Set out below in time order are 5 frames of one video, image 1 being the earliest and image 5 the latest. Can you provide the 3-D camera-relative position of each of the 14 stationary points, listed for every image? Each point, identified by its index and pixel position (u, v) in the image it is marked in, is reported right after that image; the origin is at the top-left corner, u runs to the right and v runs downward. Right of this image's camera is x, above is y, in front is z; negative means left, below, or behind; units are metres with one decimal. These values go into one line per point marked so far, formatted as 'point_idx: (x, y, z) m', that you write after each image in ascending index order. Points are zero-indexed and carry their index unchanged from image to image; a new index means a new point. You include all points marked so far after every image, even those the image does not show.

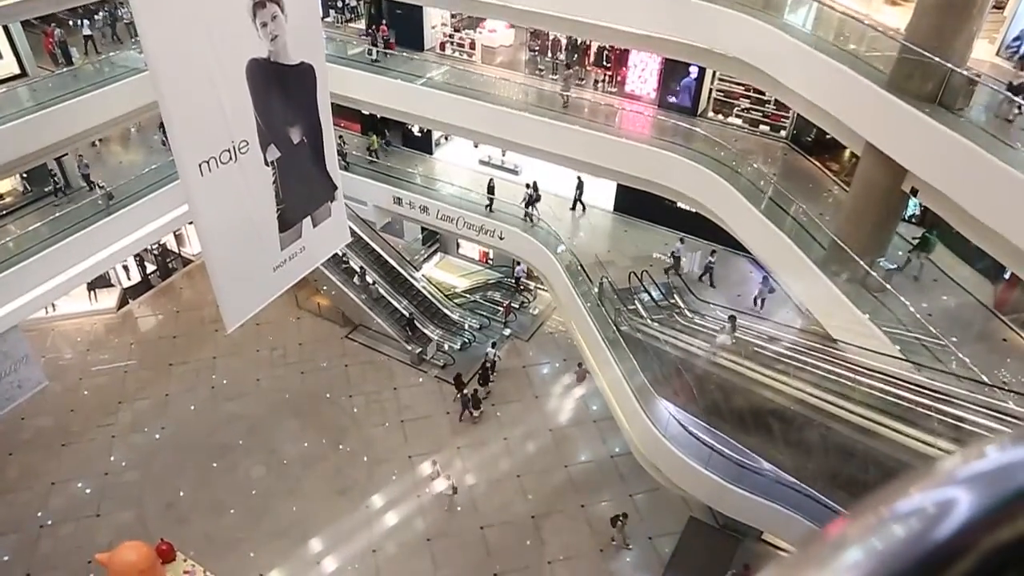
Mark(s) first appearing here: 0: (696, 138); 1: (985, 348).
0: (+3.0, +2.5, +11.6) m
1: (+5.3, -0.7, +7.9) m
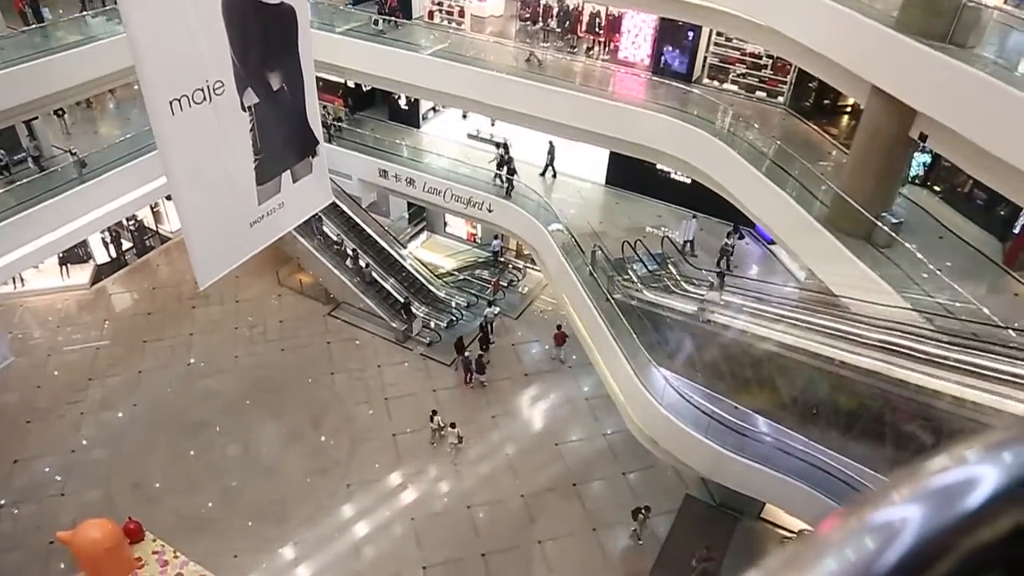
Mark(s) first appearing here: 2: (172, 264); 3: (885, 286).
0: (+2.9, +3.0, +11.3) m
1: (+5.2, -0.2, +7.5) m
2: (-7.8, +0.5, +16.1) m
3: (+4.2, 0.0, +7.8) m
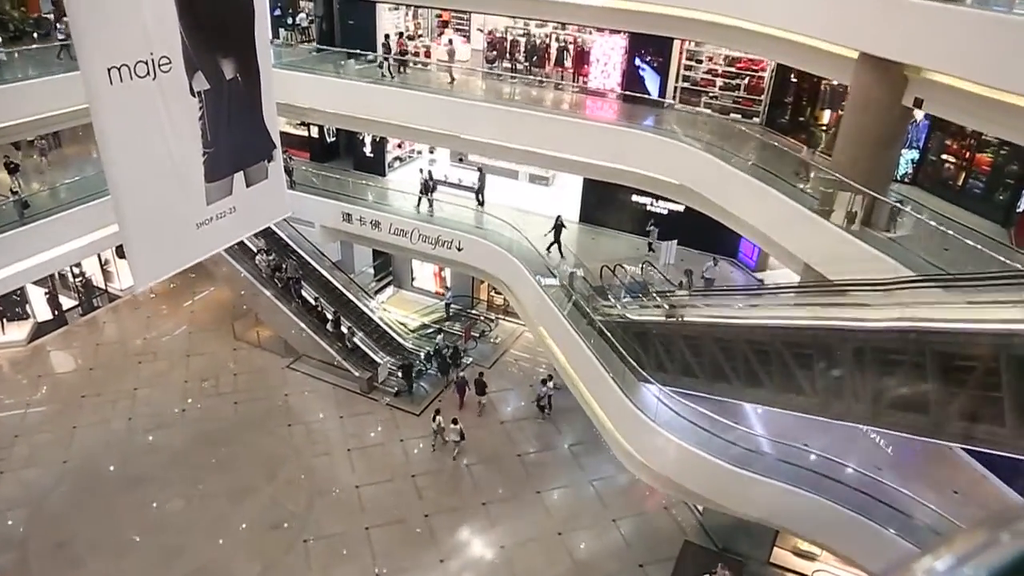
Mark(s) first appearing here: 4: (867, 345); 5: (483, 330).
0: (+2.4, +2.6, +11.0) m
1: (+5.0, +0.1, +6.9) m
2: (-8.4, -0.7, +15.0) m
3: (+3.9, +0.2, +7.2) m
4: (+2.9, -0.5, +5.7) m
5: (-0.6, -0.9, +15.1) m
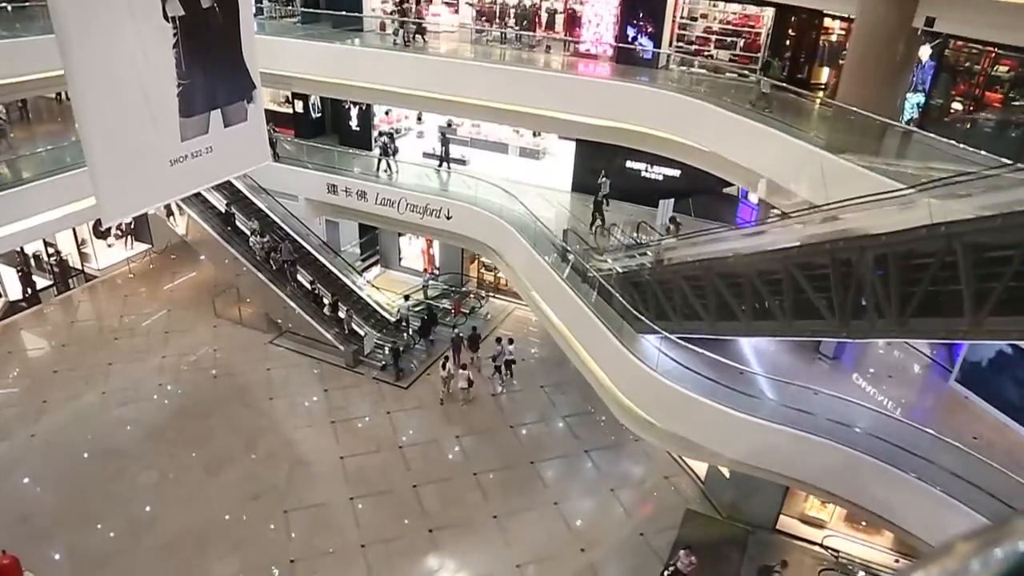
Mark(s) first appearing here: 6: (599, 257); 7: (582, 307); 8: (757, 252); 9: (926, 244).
0: (+2.3, +3.2, +10.7) m
1: (+4.9, +0.8, +6.6) m
2: (-8.6, -0.3, +14.4) m
3: (+3.8, +0.9, +6.8) m
4: (+2.8, +0.3, +5.3) m
5: (-0.8, -0.4, +14.6) m
6: (+1.3, +0.4, +10.1) m
7: (+0.9, -0.3, +9.5) m
8: (+2.3, +0.3, +6.7) m
9: (+2.9, +0.3, +5.0) m
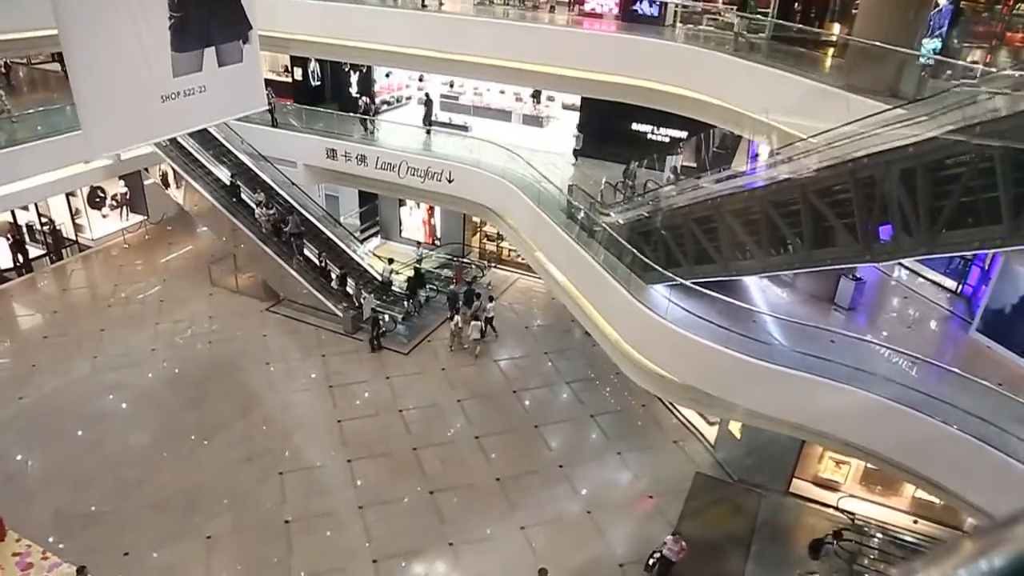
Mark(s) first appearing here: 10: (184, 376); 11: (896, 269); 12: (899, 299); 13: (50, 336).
0: (+2.3, +3.8, +10.4) m
1: (+5.0, +1.4, +6.3) m
2: (-8.5, +0.3, +14.1) m
3: (+3.9, +1.5, +6.5) m
4: (+2.9, +0.9, +5.0) m
5: (-0.7, +0.2, +14.3) m
6: (+1.3, +1.0, +9.8) m
7: (+1.0, +0.3, +9.2) m
8: (+2.4, +0.9, +6.4) m
9: (+3.0, +0.9, +4.7) m
10: (-5.1, -1.4, +11.0) m
11: (+5.3, +0.3, +9.7) m
12: (+4.9, -0.1, +8.9) m
13: (-7.8, -0.8, +11.9) m
